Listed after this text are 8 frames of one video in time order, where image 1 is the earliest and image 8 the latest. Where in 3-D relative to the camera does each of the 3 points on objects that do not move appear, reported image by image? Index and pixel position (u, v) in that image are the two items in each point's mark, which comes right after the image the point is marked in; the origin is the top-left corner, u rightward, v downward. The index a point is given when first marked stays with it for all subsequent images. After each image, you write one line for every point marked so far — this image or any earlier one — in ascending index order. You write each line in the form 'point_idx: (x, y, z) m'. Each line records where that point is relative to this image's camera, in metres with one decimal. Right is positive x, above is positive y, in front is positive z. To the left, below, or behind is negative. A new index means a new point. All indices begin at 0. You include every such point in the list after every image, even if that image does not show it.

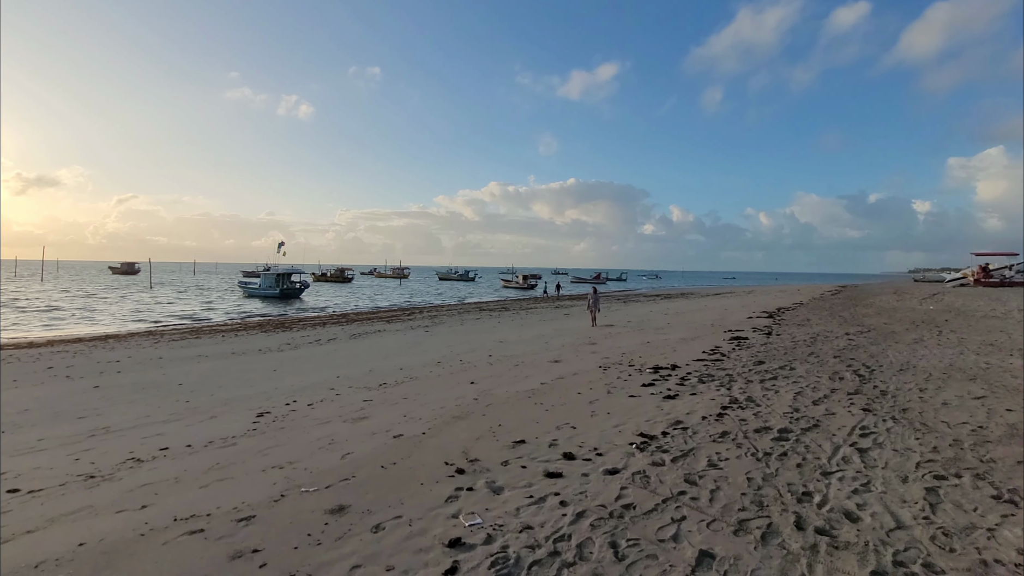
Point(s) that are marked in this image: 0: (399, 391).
0: (-2.2, -2.0, +9.6) m
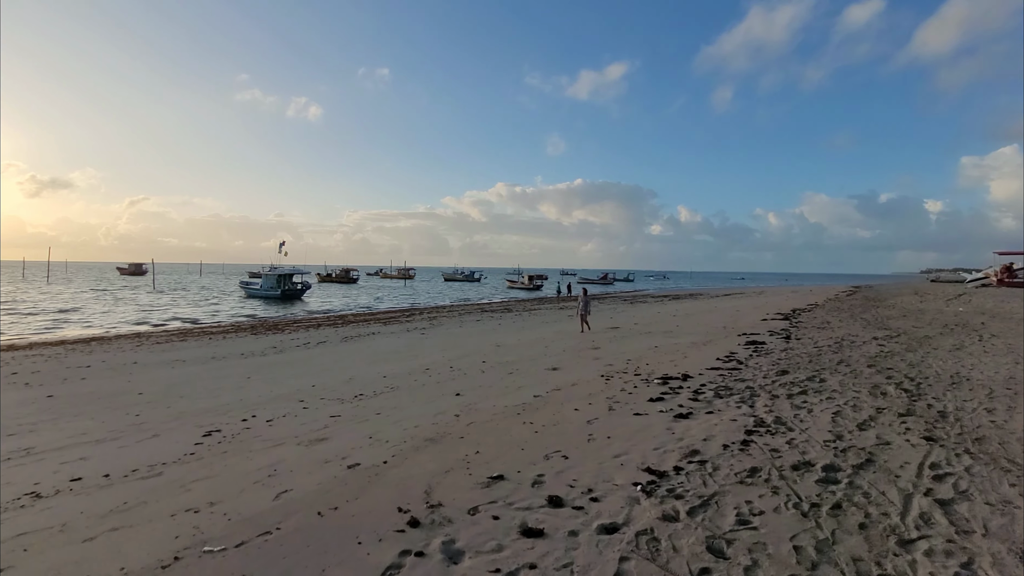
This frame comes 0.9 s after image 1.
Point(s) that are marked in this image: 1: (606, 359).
0: (-2.4, -2.0, +8.5) m
1: (+2.3, -1.8, +12.0) m
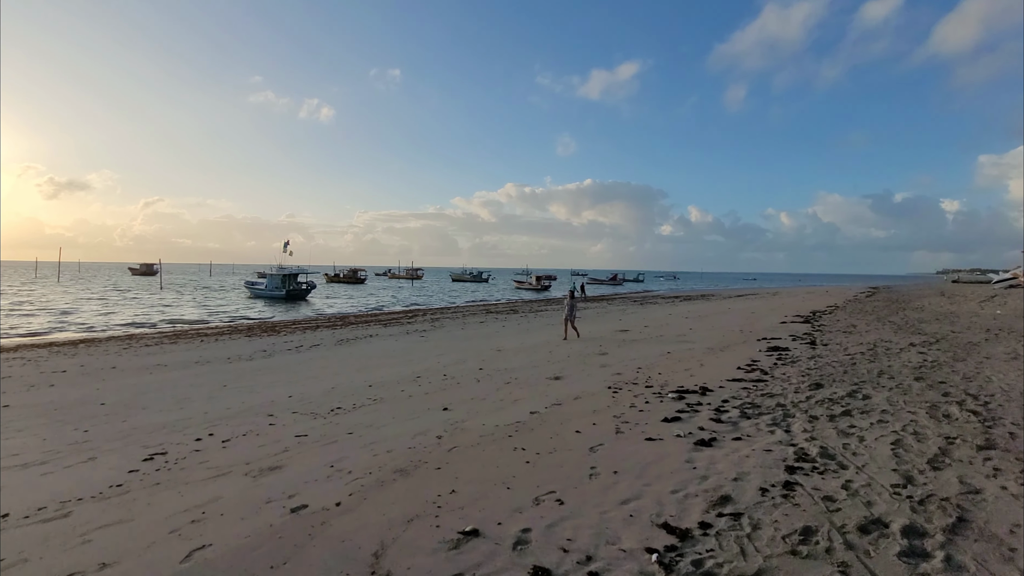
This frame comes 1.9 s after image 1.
0: (-2.5, -2.1, +7.5) m
1: (+2.3, -1.8, +10.9) m
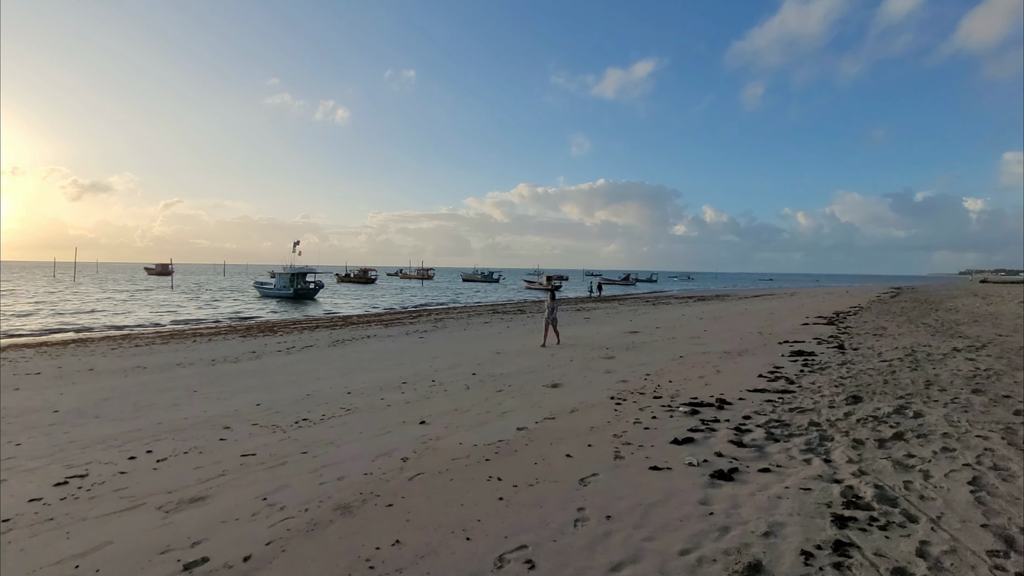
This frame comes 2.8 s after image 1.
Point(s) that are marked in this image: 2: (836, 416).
0: (-2.7, -2.0, +6.6) m
1: (+2.2, -1.7, +9.8) m
2: (+4.0, -1.6, +5.9) m
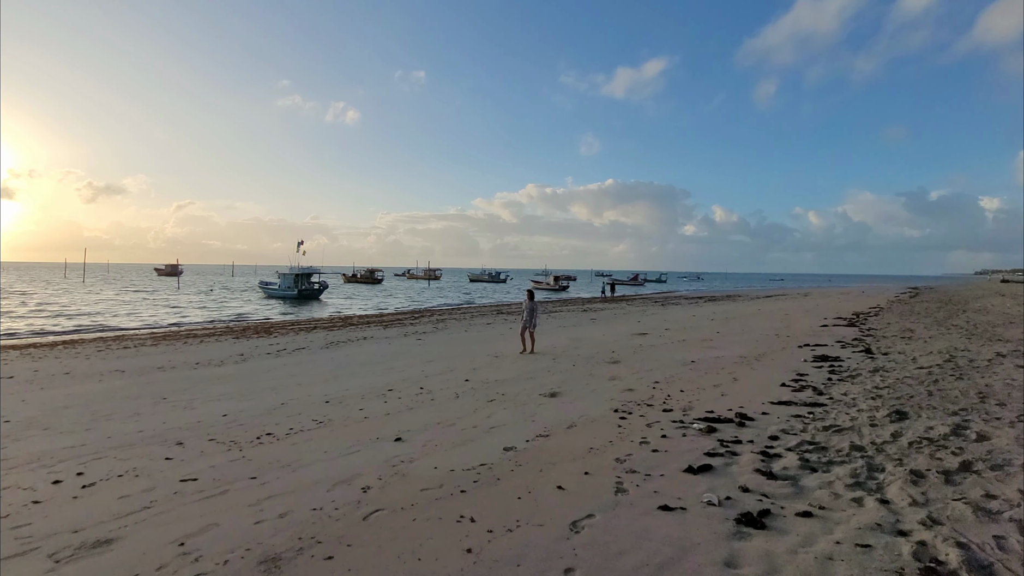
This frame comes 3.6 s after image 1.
0: (-2.9, -2.0, +5.7) m
1: (+2.1, -1.7, +8.9) m
2: (+3.8, -1.5, +5.0) m
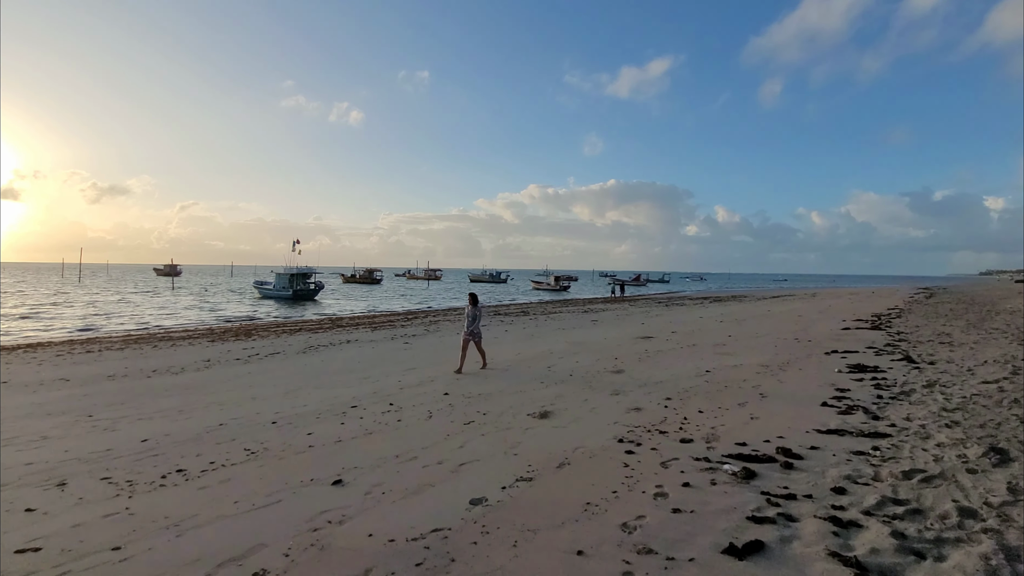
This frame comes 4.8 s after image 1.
0: (-3.1, -1.9, +4.3) m
1: (+1.8, -1.7, +7.5) m
2: (+3.5, -1.5, +3.5) m
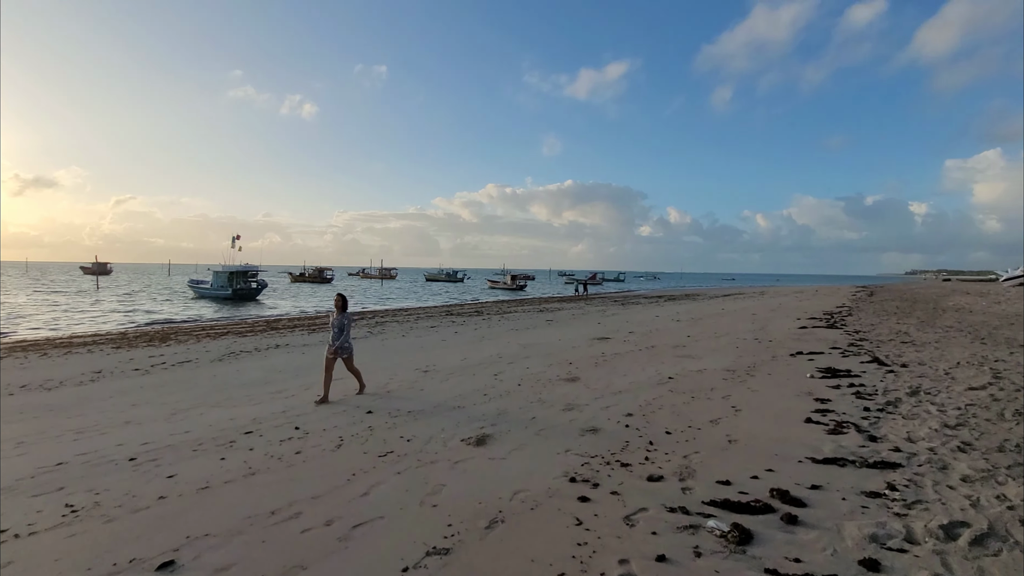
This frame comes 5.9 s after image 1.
0: (-3.7, -1.9, +2.8) m
1: (+1.0, -1.7, +6.3) m
2: (+3.0, -1.5, +2.5) m
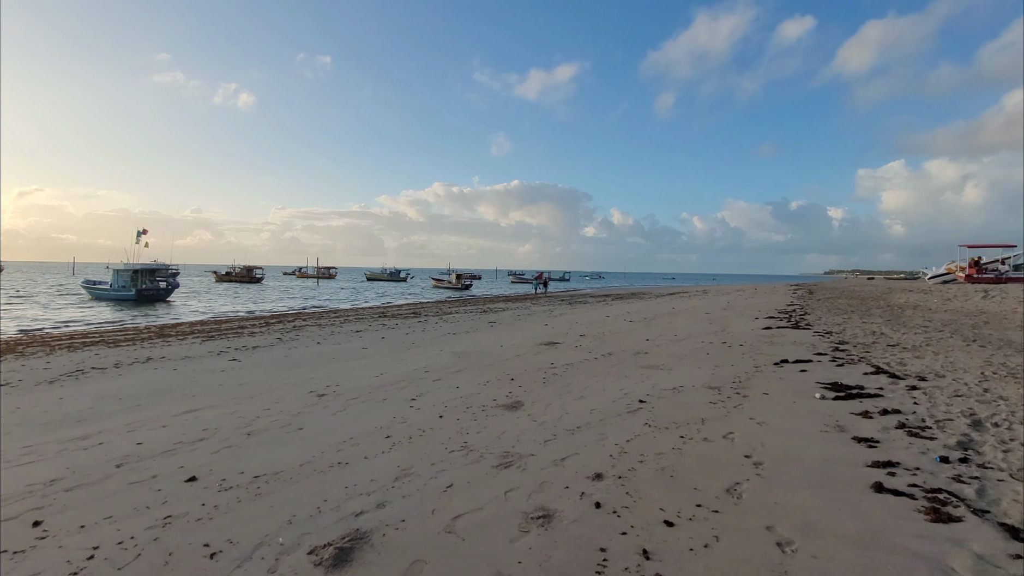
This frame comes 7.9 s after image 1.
0: (-4.1, -1.9, 0.0) m
1: (+0.2, -1.6, +4.0) m
2: (+2.6, -1.4, +0.5) m
